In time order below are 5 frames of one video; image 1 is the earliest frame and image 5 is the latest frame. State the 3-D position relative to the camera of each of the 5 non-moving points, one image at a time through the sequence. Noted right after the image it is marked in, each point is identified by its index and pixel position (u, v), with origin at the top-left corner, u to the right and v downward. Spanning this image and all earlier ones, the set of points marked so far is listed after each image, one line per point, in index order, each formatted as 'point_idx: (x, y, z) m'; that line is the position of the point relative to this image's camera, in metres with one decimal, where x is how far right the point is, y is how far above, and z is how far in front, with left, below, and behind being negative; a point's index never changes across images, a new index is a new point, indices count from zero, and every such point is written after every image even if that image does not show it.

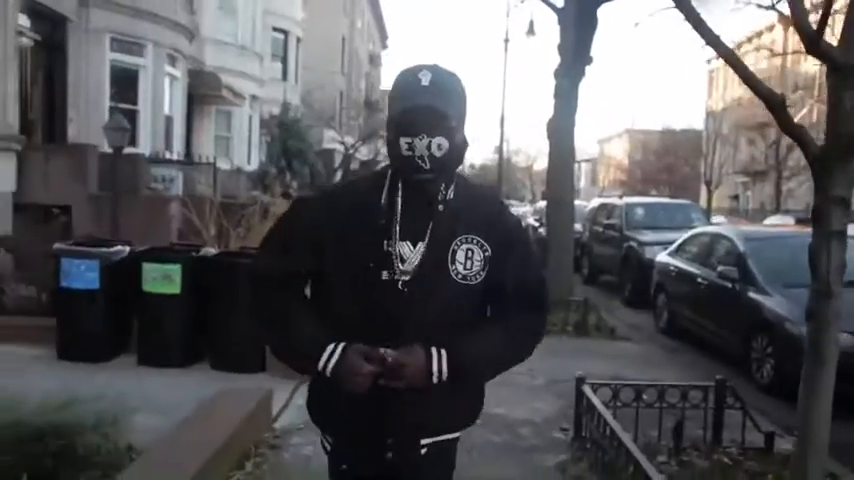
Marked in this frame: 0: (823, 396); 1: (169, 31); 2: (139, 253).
0: (+1.7, -0.7, +3.9) m
1: (-5.0, +4.0, +18.2) m
2: (-2.2, -0.1, +7.2) m
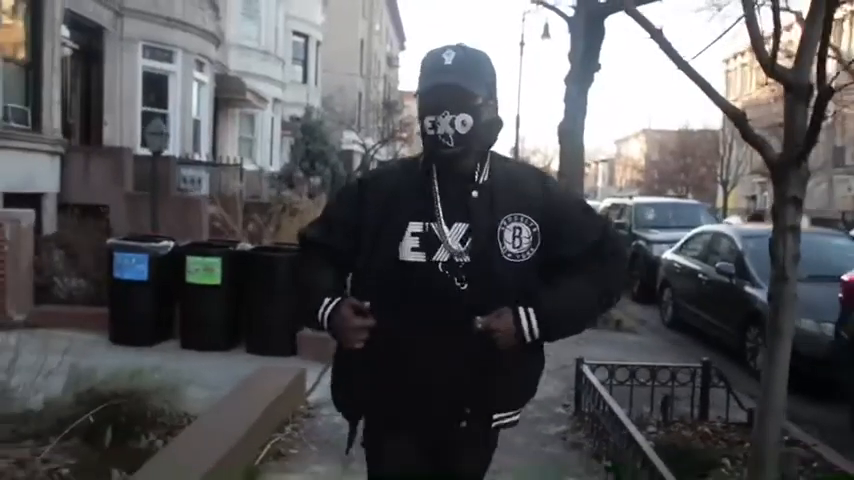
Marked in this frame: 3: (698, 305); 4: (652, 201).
0: (+1.7, -0.6, +4.6) m
1: (-4.7, +4.1, +19.0) m
2: (-2.1, -0.1, +7.9) m
3: (+3.3, -0.8, +11.4) m
4: (+4.2, +0.7, +17.7) m
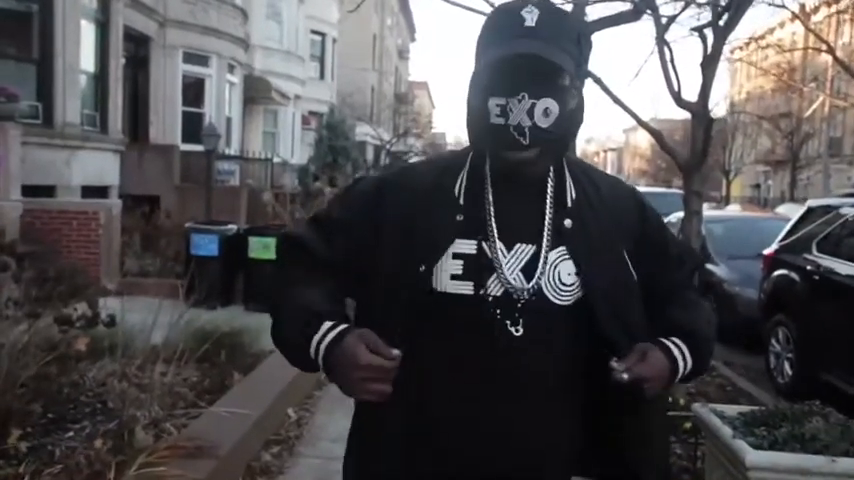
0: (+1.8, -0.5, +6.6) m
1: (-4.4, +4.4, +21.0) m
2: (-1.9, +0.1, +9.9) m
3: (+3.5, -0.6, +13.4) m
4: (+4.5, +1.0, +19.6) m
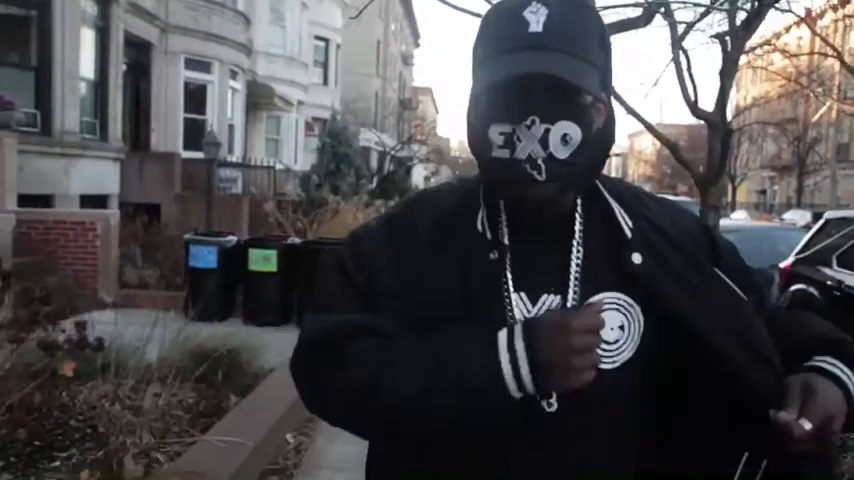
0: (+1.9, -0.6, +6.3) m
1: (-4.3, +4.2, +20.7) m
2: (-1.9, 0.0, +9.7) m
3: (+3.5, -0.7, +13.1) m
4: (+4.6, +0.9, +19.3) m
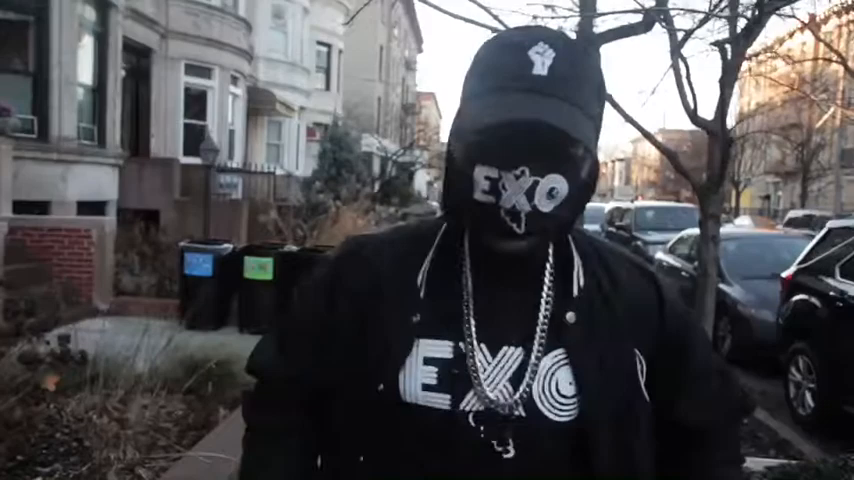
0: (+1.8, -0.7, +6.2) m
1: (-4.3, +4.1, +20.7) m
2: (-1.9, -0.1, +9.6) m
3: (+3.5, -0.8, +13.0) m
4: (+4.6, +0.7, +19.2) m
